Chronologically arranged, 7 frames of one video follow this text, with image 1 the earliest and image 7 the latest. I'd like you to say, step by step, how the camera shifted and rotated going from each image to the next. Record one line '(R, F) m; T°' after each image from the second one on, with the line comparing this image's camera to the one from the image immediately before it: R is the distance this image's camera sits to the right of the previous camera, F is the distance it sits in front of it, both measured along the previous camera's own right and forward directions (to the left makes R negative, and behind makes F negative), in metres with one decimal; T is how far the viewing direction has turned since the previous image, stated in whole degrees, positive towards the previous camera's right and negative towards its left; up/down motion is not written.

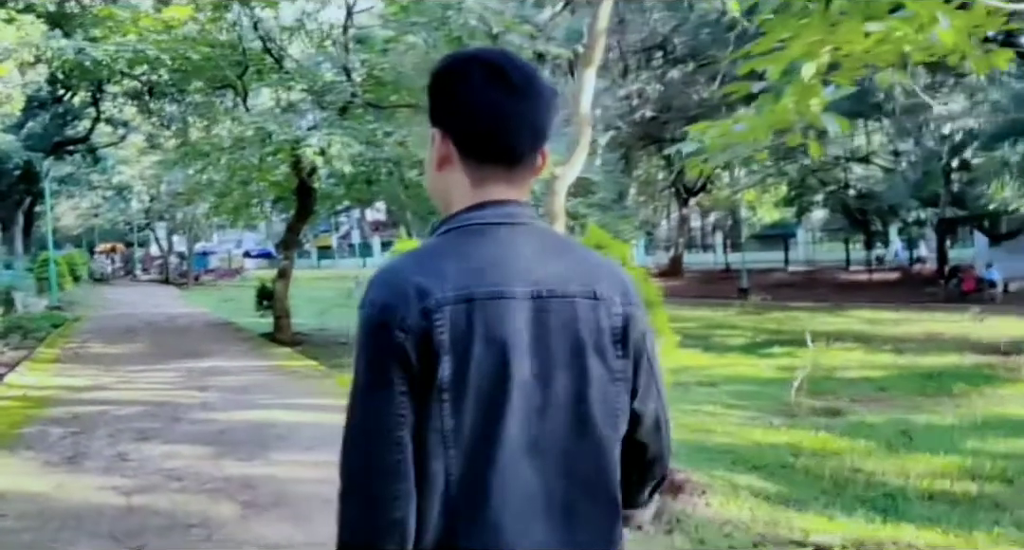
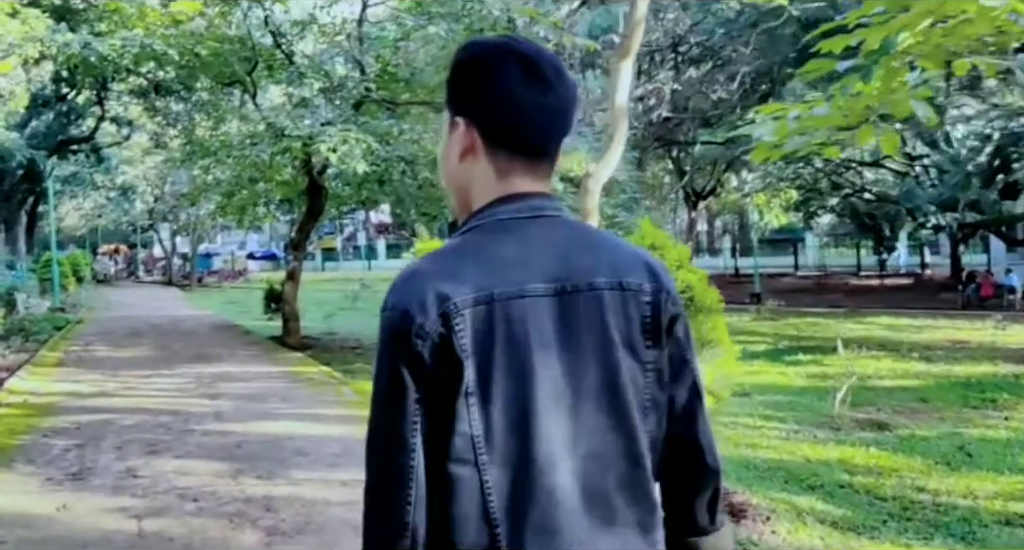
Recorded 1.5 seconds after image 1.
(-0.2, +0.4) m; 0°
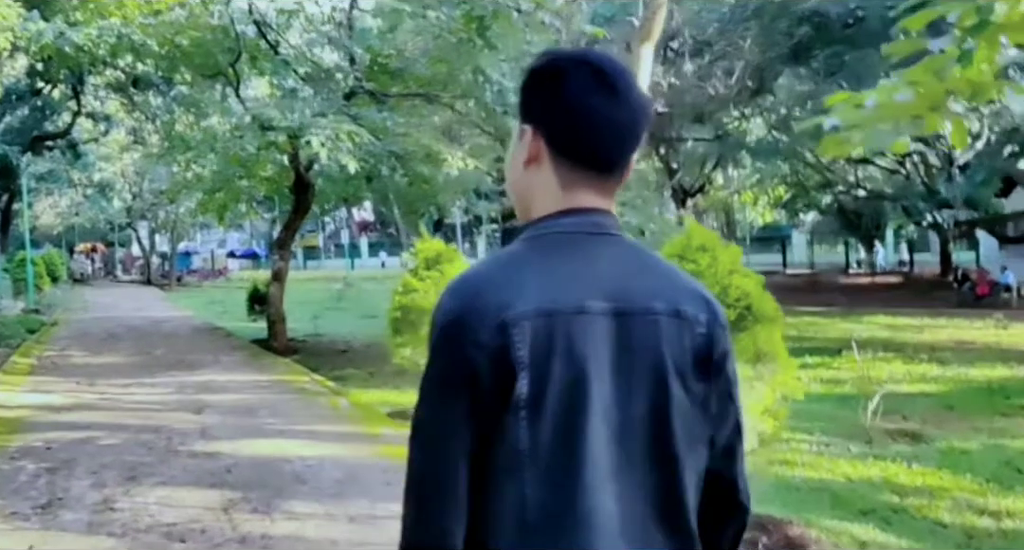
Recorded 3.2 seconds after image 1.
(-0.2, +0.5) m; +1°
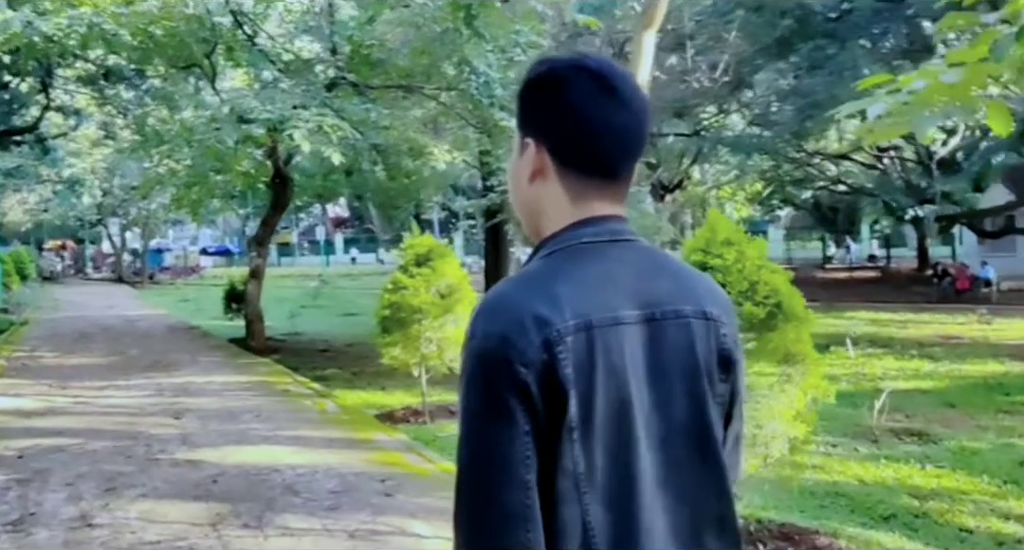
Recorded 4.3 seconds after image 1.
(-0.1, +0.2) m; +1°
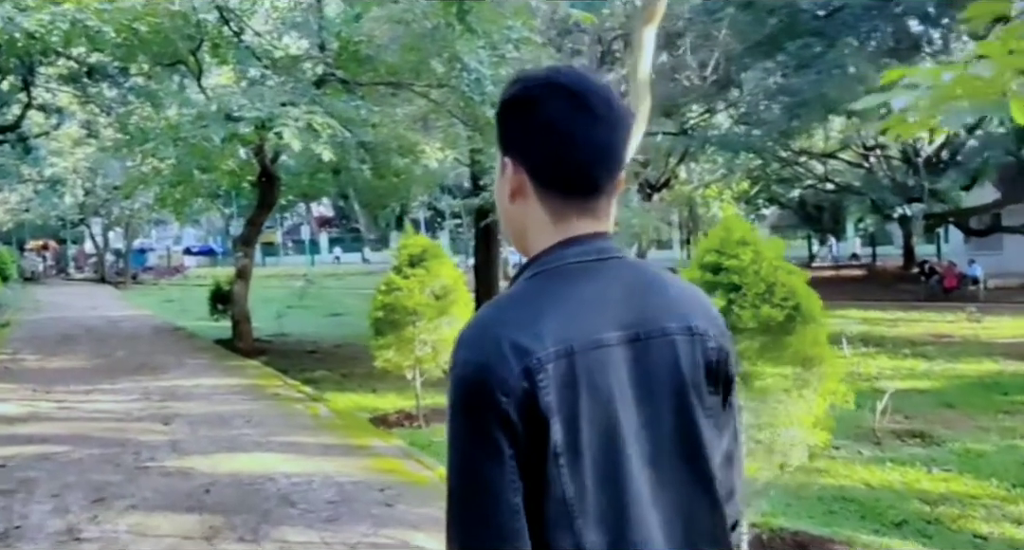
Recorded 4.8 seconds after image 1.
(-0.1, +0.1) m; +1°
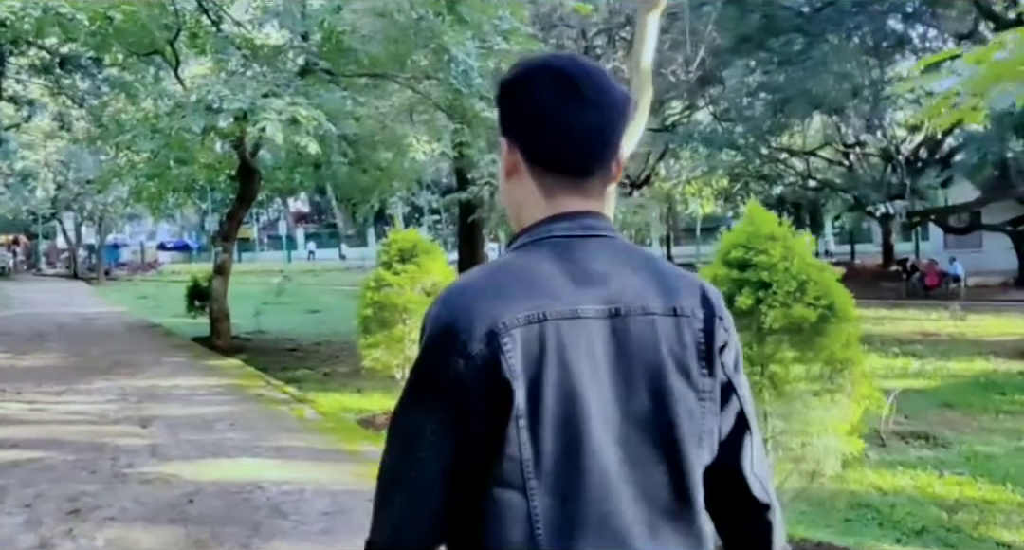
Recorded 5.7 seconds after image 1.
(-0.1, +0.2) m; +1°
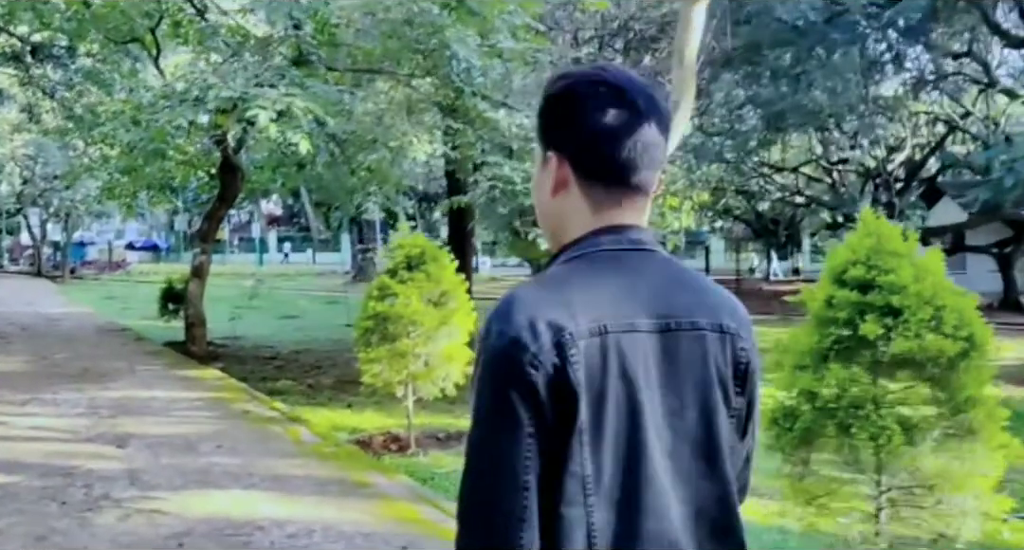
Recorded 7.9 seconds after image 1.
(-0.3, +0.5) m; +2°
